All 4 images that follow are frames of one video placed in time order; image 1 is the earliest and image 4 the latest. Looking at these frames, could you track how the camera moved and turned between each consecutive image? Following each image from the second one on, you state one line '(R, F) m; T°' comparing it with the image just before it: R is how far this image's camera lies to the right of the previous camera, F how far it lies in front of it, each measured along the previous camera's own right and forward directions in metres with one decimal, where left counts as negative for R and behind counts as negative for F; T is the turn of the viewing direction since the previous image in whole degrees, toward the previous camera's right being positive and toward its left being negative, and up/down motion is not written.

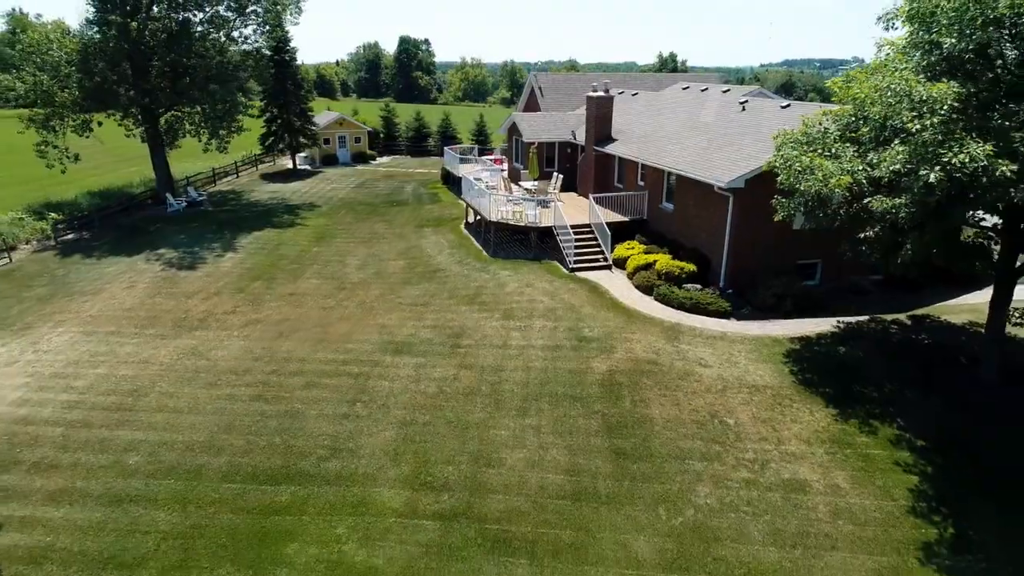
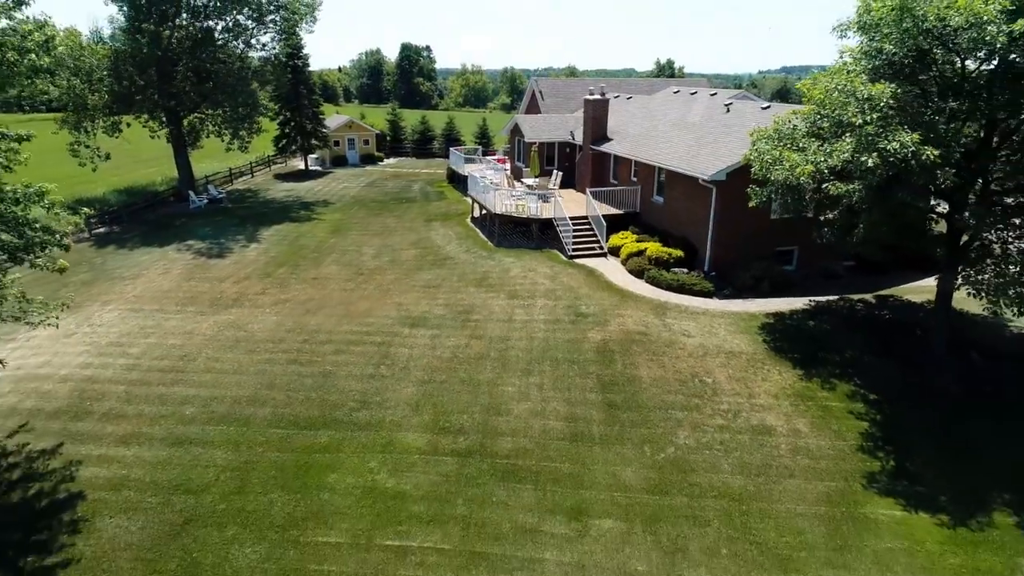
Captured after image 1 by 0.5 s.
(-0.1, -1.5) m; 0°
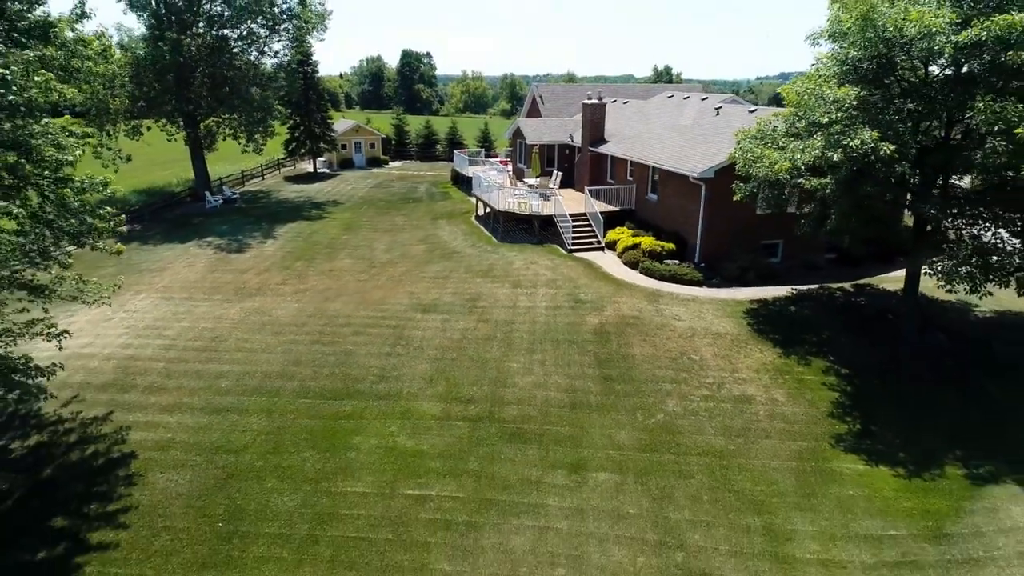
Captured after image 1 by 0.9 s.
(-0.1, -1.2) m; 0°
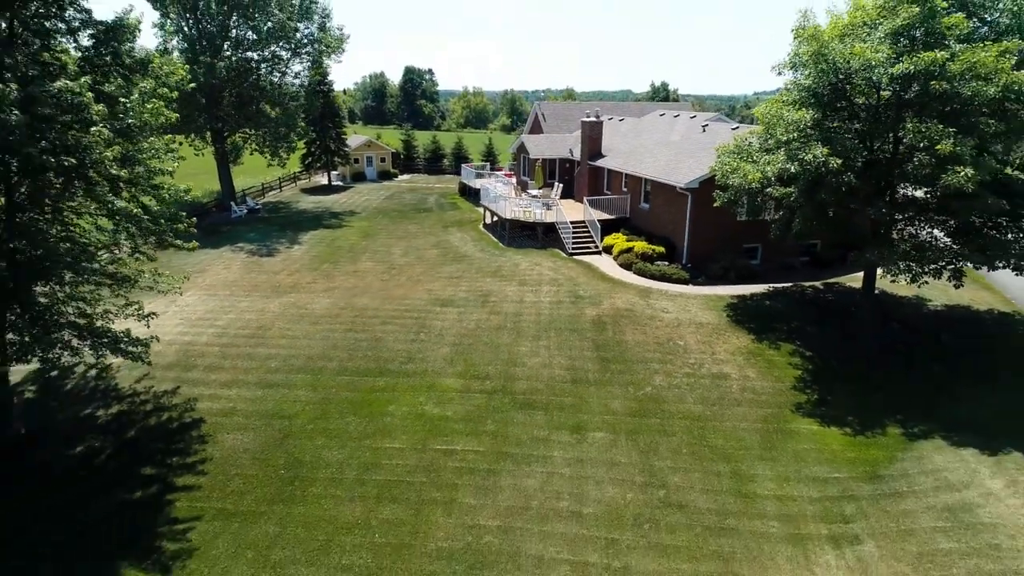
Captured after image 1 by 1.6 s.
(-0.2, -2.0) m; 0°
